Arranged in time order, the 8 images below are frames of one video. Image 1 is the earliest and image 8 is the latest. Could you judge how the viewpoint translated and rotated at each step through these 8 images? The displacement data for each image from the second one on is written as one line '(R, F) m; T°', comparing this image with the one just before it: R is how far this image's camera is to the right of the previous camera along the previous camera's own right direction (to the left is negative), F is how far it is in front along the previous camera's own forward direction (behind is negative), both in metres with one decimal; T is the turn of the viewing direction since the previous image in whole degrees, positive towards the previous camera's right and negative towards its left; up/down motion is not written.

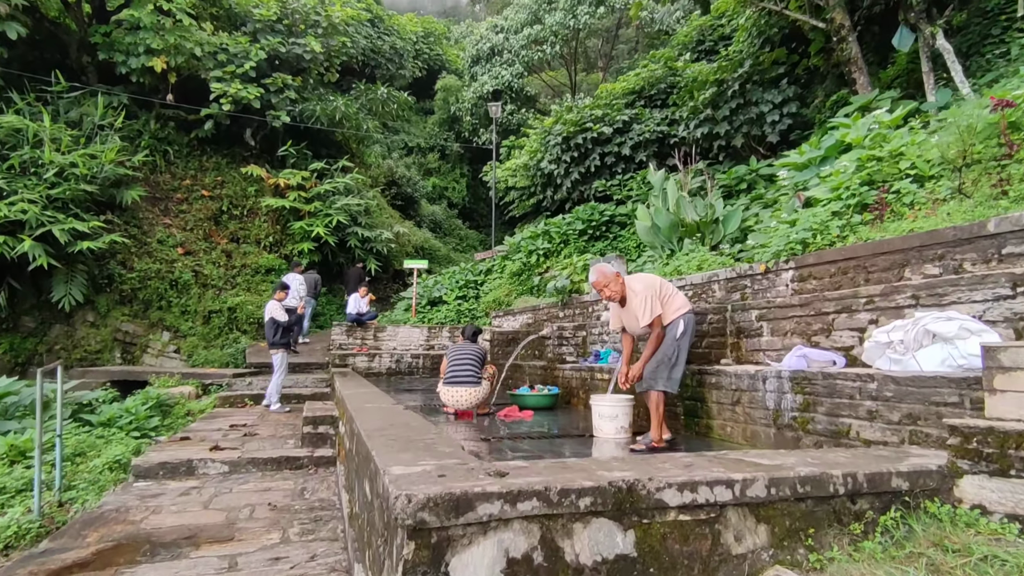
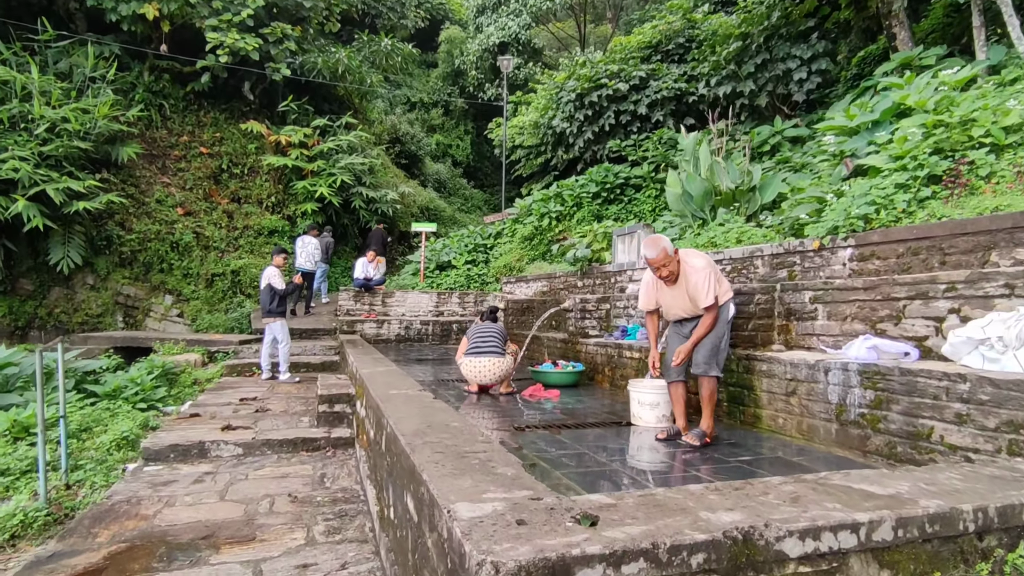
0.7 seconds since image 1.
(-0.2, +0.3) m; 0°
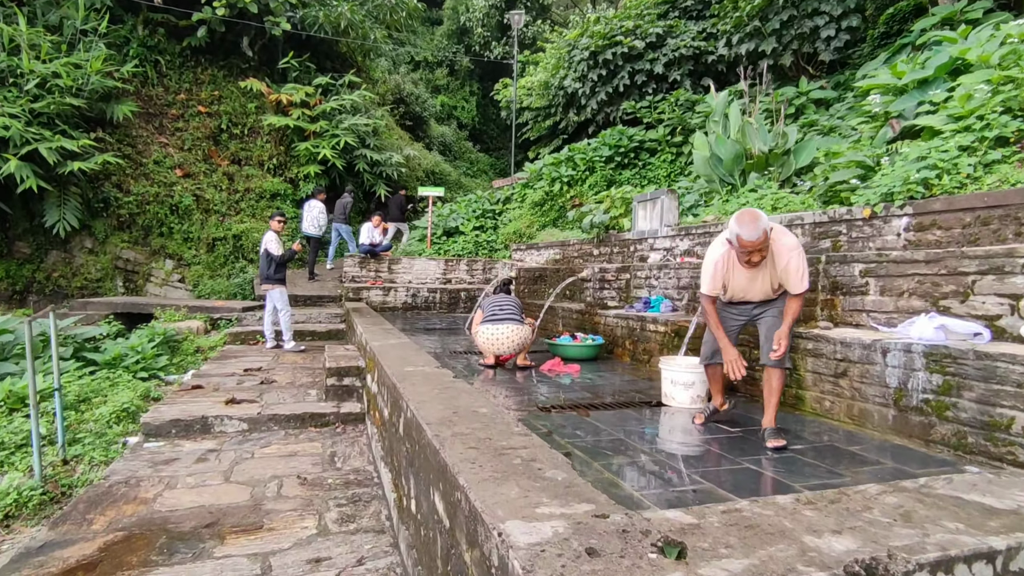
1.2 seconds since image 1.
(-0.1, +0.3) m; 0°
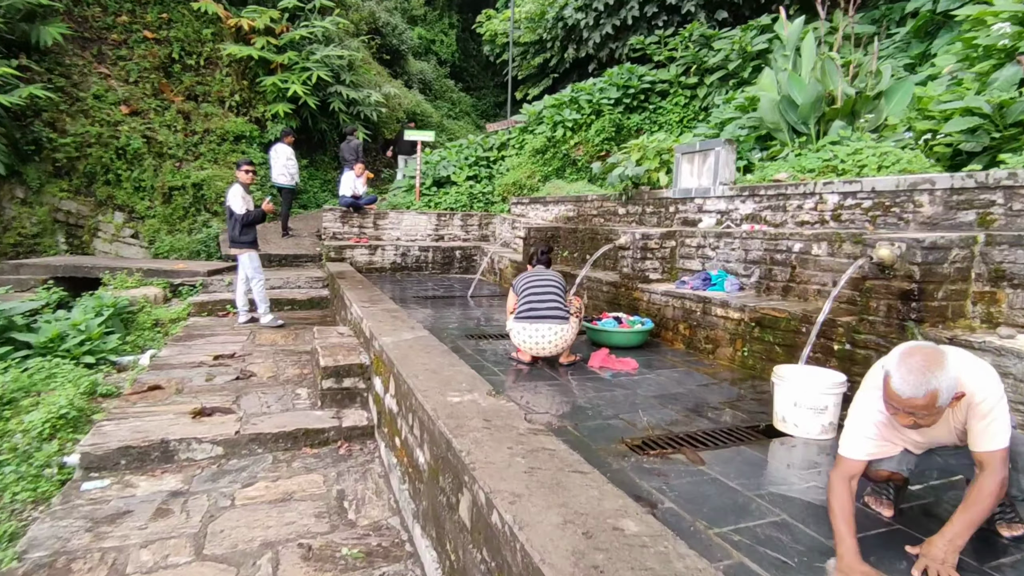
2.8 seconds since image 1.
(-0.5, +1.0) m; +3°
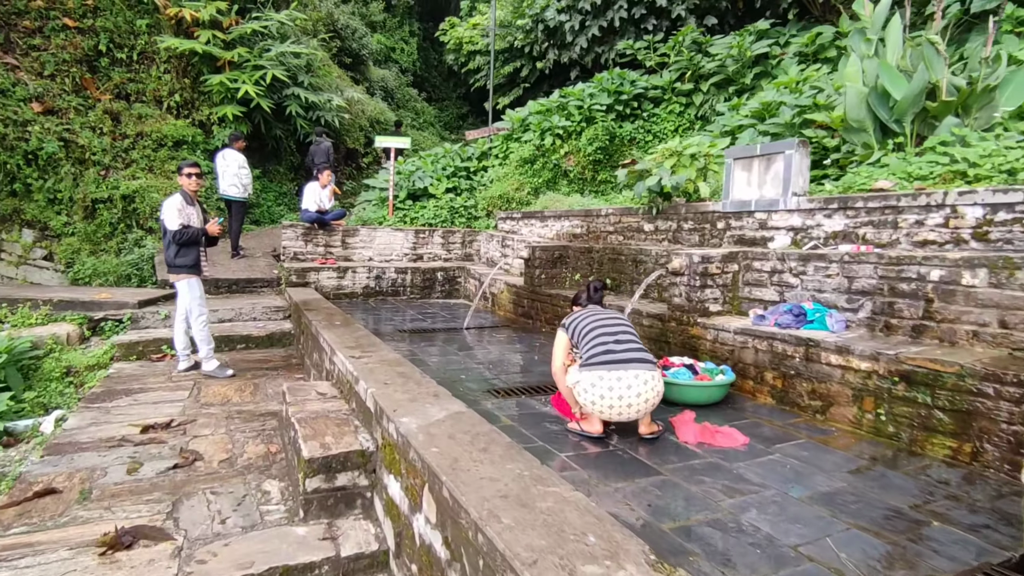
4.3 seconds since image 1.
(-0.5, +1.1) m; +5°
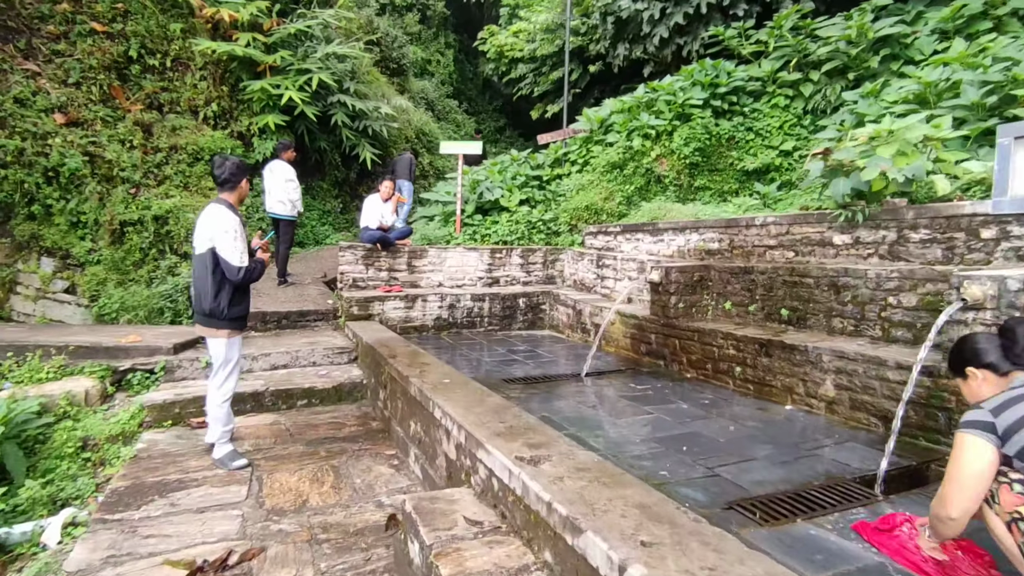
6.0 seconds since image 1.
(-0.9, +1.3) m; -2°
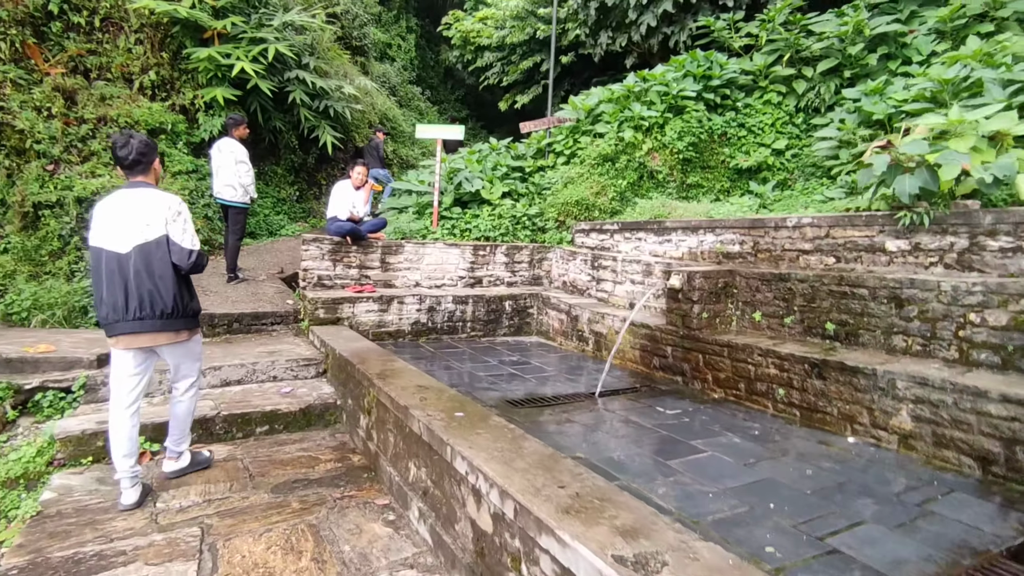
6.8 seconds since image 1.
(-0.4, +0.7) m; +5°
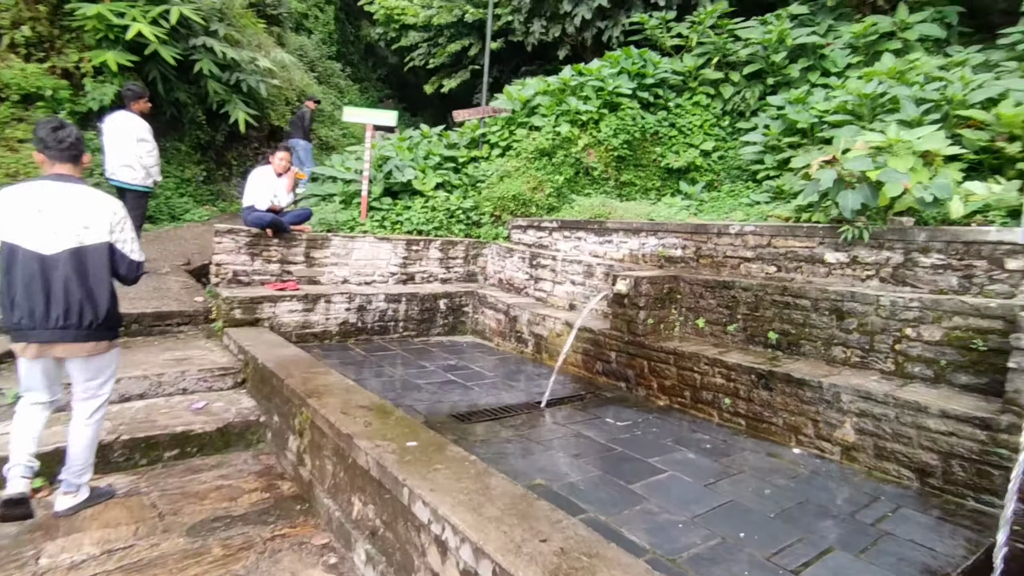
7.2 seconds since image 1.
(-0.2, +0.2) m; +8°
